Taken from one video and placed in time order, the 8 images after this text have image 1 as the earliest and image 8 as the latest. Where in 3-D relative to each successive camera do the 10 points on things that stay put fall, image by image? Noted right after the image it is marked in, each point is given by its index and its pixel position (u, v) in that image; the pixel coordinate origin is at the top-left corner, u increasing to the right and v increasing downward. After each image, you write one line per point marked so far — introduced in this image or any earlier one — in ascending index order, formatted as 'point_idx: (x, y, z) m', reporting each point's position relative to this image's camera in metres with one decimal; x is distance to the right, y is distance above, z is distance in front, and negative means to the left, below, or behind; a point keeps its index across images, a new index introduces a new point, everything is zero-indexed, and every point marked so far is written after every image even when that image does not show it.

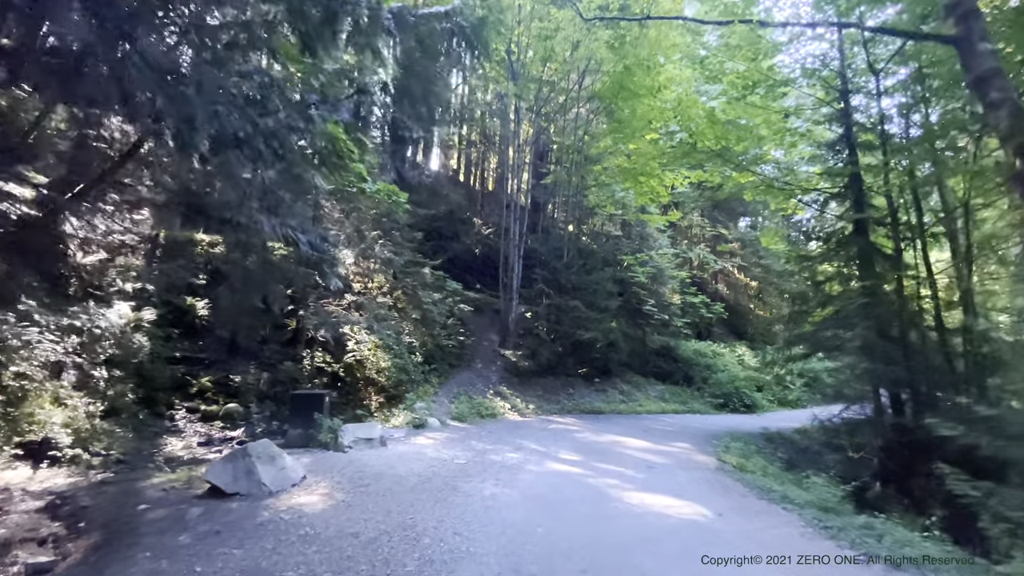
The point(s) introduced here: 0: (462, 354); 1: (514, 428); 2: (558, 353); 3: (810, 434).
0: (-2.0, -2.6, +18.5) m
1: (0.0, -3.4, +11.5) m
2: (+1.9, -2.6, +18.7) m
3: (+9.9, -4.8, +15.6) m
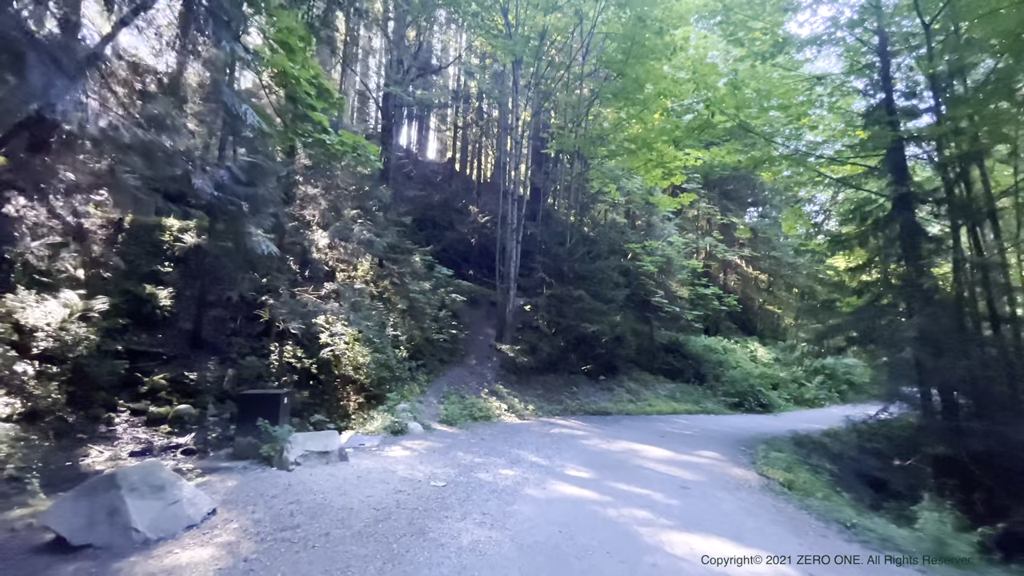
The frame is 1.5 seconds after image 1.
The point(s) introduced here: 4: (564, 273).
0: (-2.0, -2.2, +16.8) m
1: (0.0, -3.0, +9.9) m
2: (+1.8, -2.1, +17.1) m
3: (+9.9, -4.4, +14.0) m
4: (+2.0, +0.6, +18.4) m
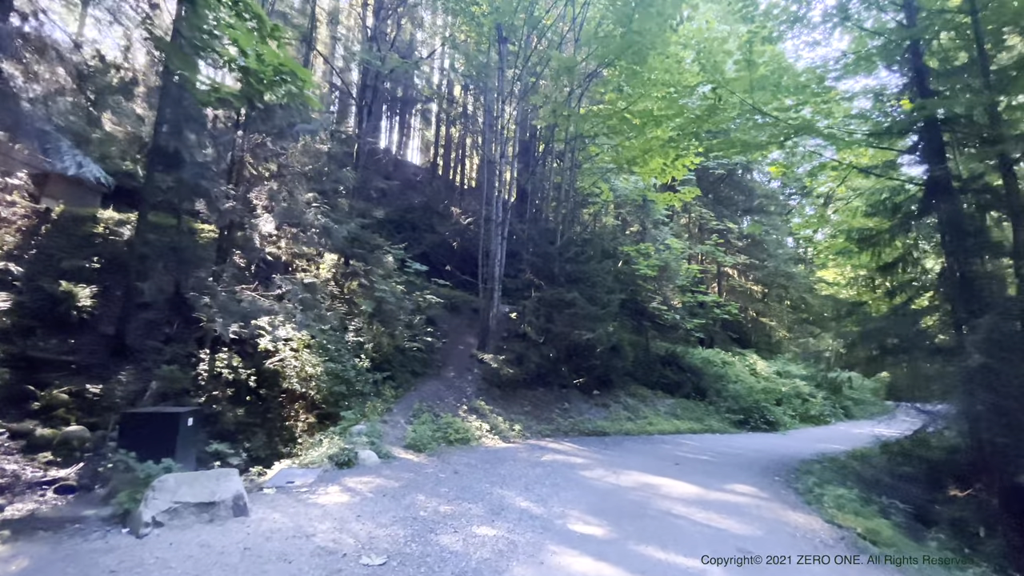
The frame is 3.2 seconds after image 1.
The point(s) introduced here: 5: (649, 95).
0: (-2.6, -2.2, +14.8) m
1: (-0.3, -2.9, +7.9) m
2: (+1.3, -2.2, +15.1) m
3: (+9.4, -4.5, +12.3) m
4: (+1.5, +0.5, +16.6) m
5: (+4.6, +6.5, +16.4) m
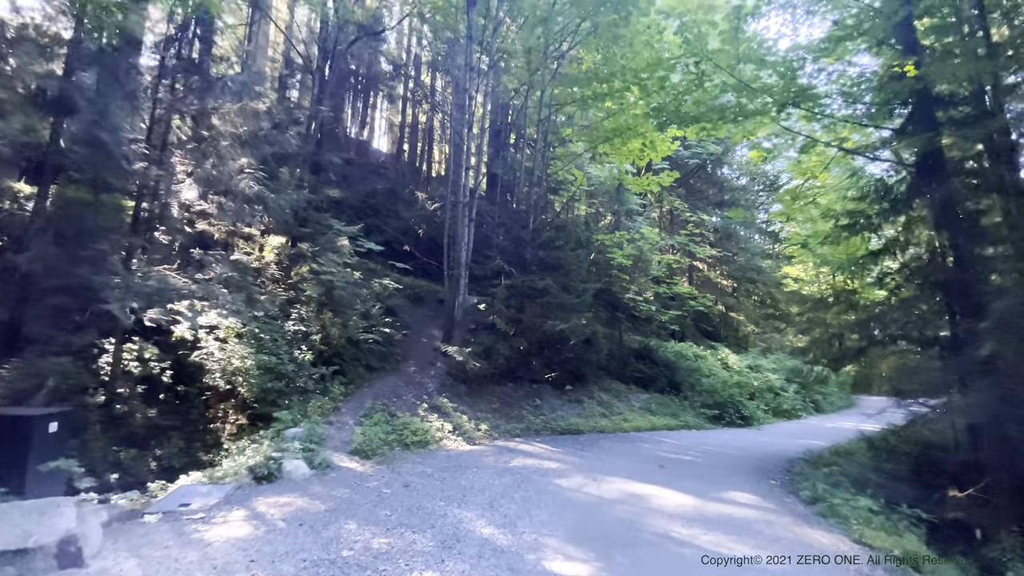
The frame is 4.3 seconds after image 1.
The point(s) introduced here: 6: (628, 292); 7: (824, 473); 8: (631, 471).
0: (-3.5, -1.8, +13.5) m
1: (-0.9, -2.6, +6.7) m
2: (+0.3, -1.9, +14.0) m
3: (+8.6, -4.2, +11.7) m
4: (+0.4, +0.9, +15.5) m
5: (+3.6, +6.9, +15.4) m
6: (+4.7, -0.2, +19.3) m
7: (+5.5, -3.3, +8.4) m
8: (+1.9, -2.9, +7.4) m
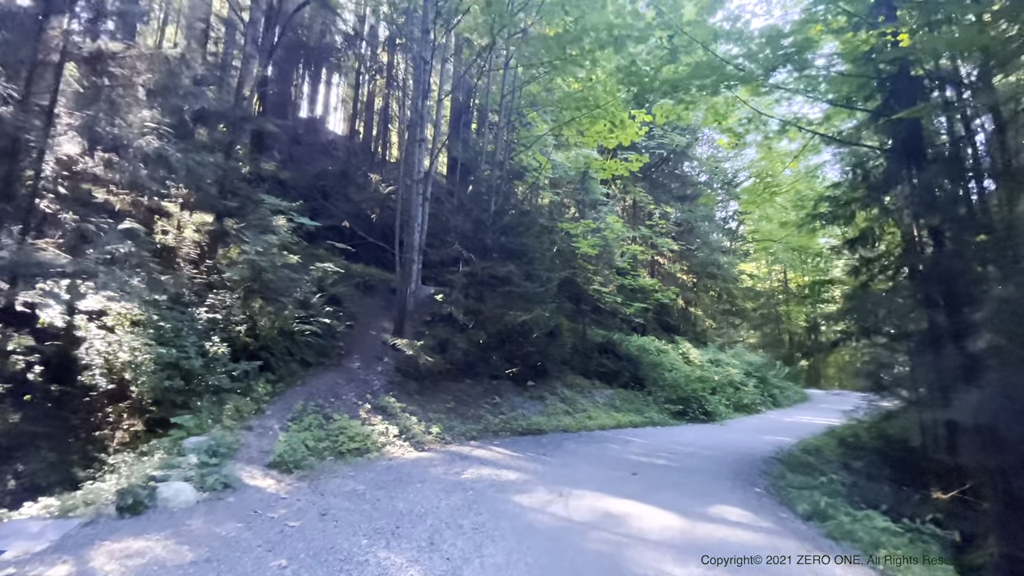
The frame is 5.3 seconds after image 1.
0: (-4.6, -1.5, +12.1) m
1: (-1.4, -2.3, +5.5) m
2: (-0.9, -1.5, +12.9) m
3: (+7.6, -3.9, +11.3) m
4: (-0.8, +1.2, +14.3) m
5: (+2.5, +7.2, +14.5) m
6: (+3.2, +0.2, +18.5) m
7: (+4.8, -3.1, +7.7) m
8: (+1.2, -2.6, +6.5) m
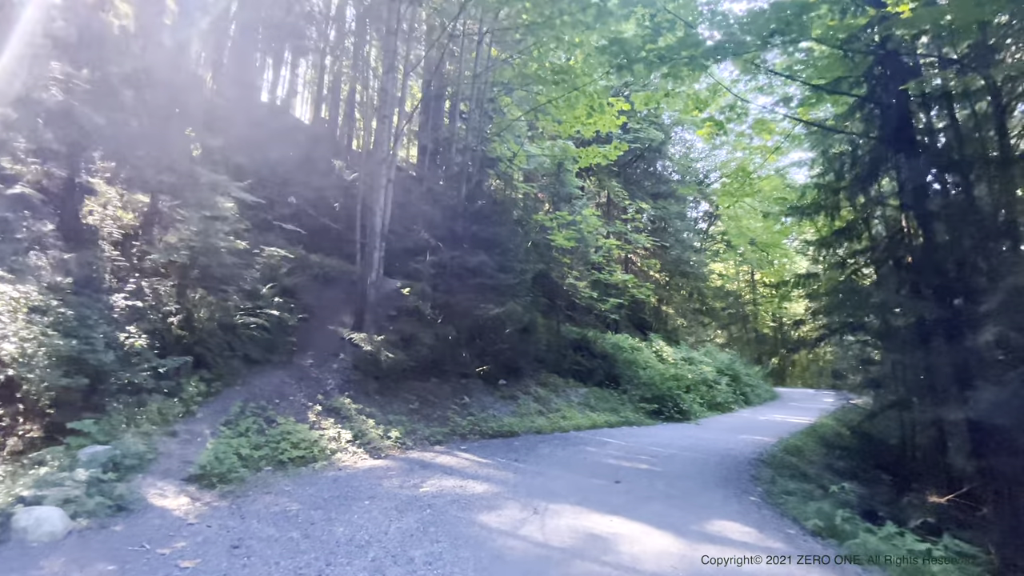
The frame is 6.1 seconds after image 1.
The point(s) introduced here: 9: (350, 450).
0: (-5.3, -1.2, +11.0) m
1: (-1.8, -2.1, +4.6) m
2: (-1.6, -1.3, +12.1) m
3: (+6.9, -3.8, +10.9) m
4: (-1.6, +1.4, +13.4) m
5: (+1.7, +7.4, +13.8) m
6: (+2.1, +0.4, +17.9) m
7: (+4.3, -3.0, +7.2) m
8: (+0.8, -2.4, +5.7) m
9: (-2.5, -2.5, +7.5) m
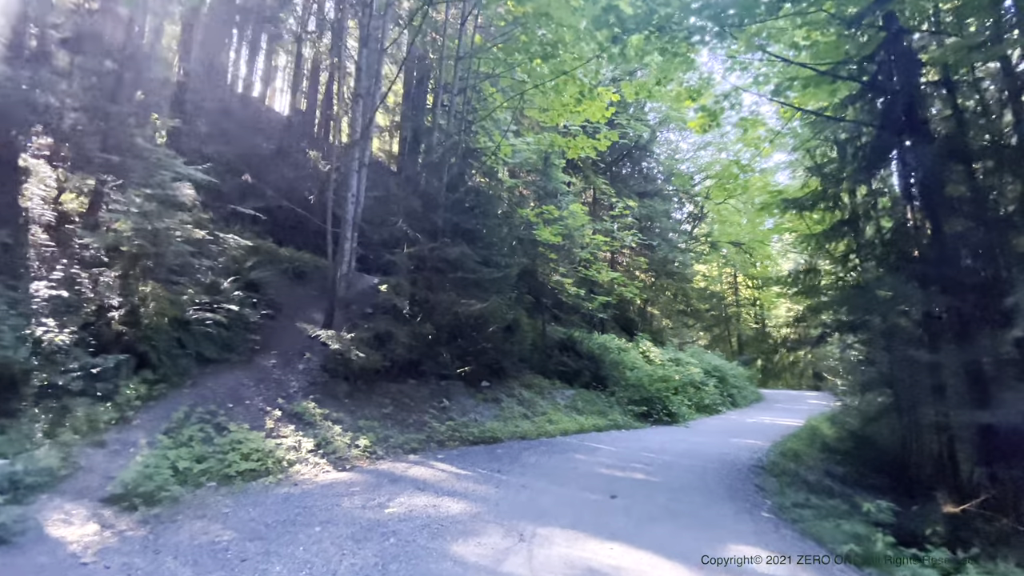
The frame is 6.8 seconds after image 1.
0: (-5.6, -1.1, +10.1) m
1: (-1.9, -2.0, +3.8) m
2: (-2.0, -1.2, +11.3) m
3: (+6.5, -3.7, +10.4) m
4: (-2.0, +1.5, +12.7) m
5: (+1.3, +7.4, +13.2) m
6: (+1.5, +0.4, +17.2) m
7: (+4.1, -2.9, +6.6) m
8: (+0.7, -2.3, +5.0) m
9: (-2.8, -2.3, +6.7) m
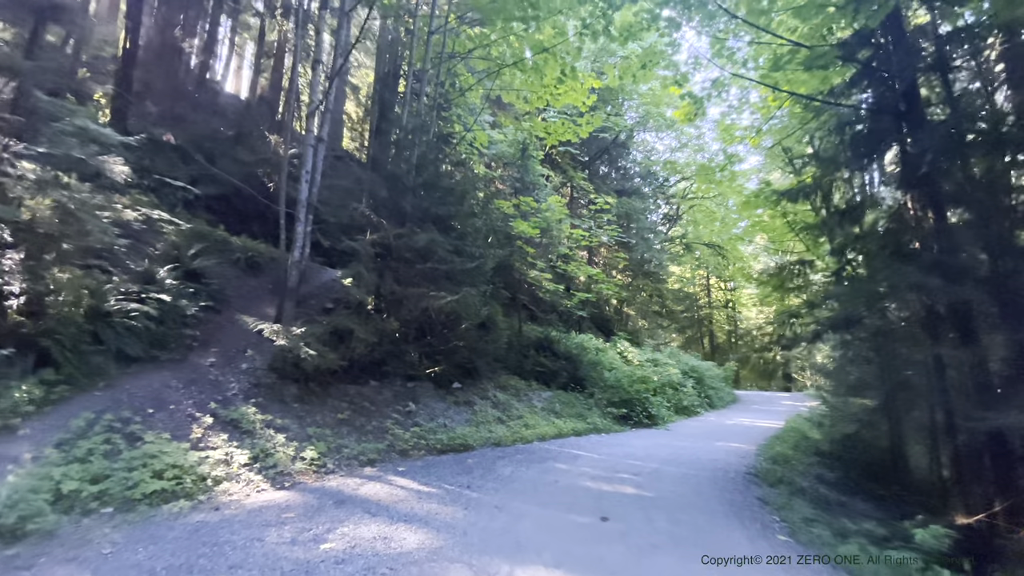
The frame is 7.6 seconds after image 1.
0: (-6.1, -0.9, +8.9) m
1: (-2.1, -1.8, +2.9) m
2: (-2.6, -1.0, +10.3) m
3: (+6.0, -3.6, +9.8) m
4: (-2.6, +1.7, +11.7) m
5: (+0.7, +7.6, +12.4) m
6: (+0.7, +0.6, +16.4) m
7: (+3.7, -2.7, +5.9) m
8: (+0.4, -2.1, +4.2) m
9: (-3.1, -2.1, +5.7) m
